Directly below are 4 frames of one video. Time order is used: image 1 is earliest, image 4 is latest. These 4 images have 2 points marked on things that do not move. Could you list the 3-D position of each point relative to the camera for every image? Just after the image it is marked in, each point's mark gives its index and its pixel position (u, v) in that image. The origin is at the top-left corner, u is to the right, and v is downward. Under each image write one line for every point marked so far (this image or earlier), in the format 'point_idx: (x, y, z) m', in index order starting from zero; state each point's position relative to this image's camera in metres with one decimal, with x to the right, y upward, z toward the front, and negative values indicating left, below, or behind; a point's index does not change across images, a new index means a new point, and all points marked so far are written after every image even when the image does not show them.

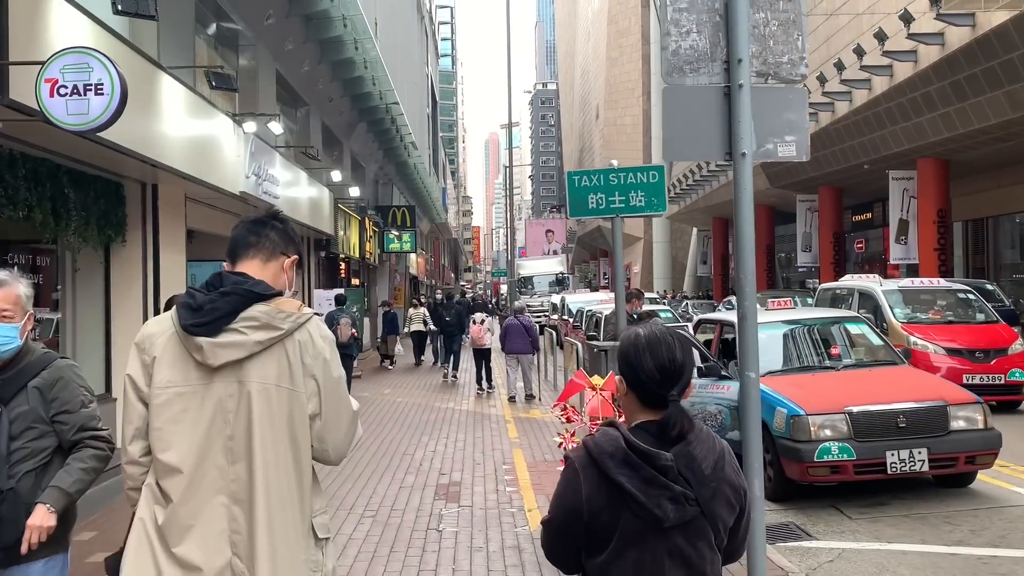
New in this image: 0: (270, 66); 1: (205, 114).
0: (-3.6, +3.3, +12.7) m
1: (-3.2, +1.8, +8.8) m
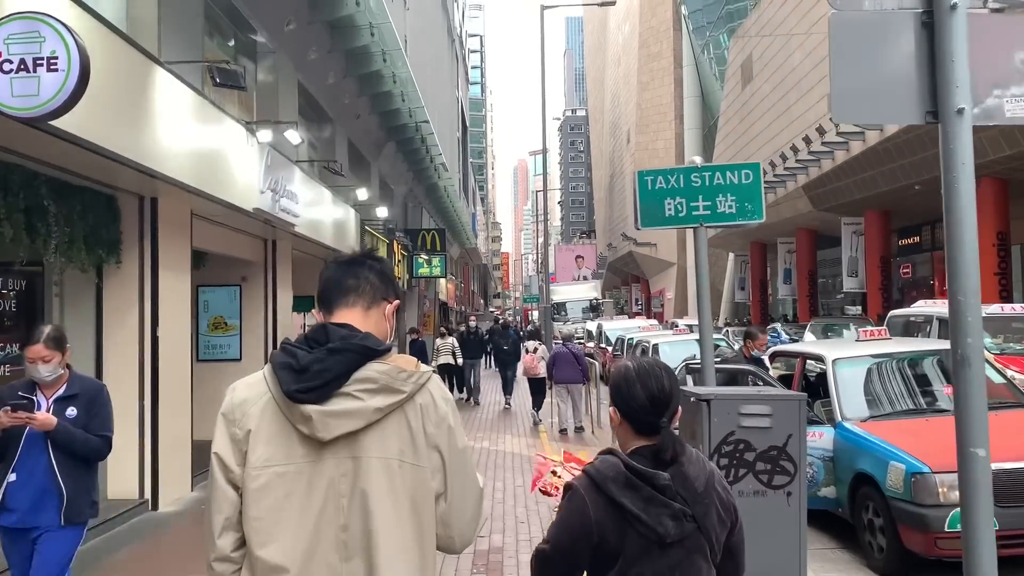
0: (-3.0, +2.9, +11.8) m
1: (-2.7, +1.5, +7.9) m
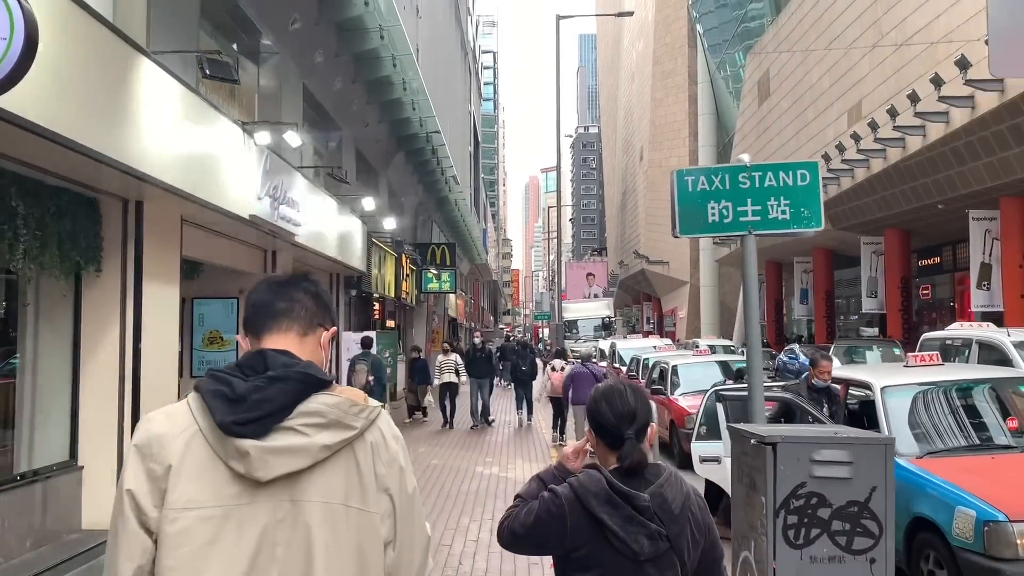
0: (-2.8, +2.7, +11.3) m
1: (-2.6, +1.4, +7.3) m
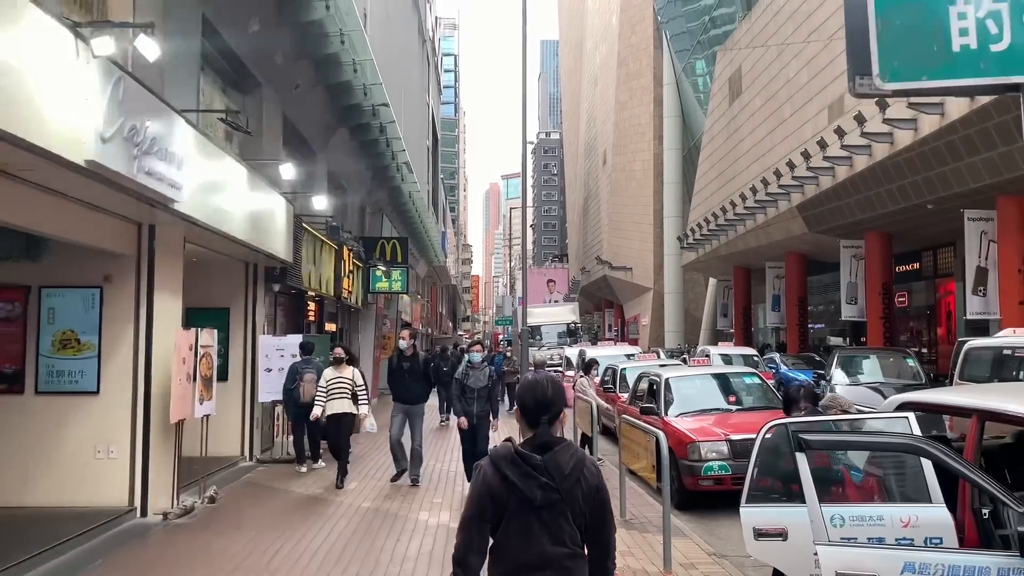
0: (-3.2, +2.8, +8.7) m
1: (-2.8, +1.6, +4.8) m
